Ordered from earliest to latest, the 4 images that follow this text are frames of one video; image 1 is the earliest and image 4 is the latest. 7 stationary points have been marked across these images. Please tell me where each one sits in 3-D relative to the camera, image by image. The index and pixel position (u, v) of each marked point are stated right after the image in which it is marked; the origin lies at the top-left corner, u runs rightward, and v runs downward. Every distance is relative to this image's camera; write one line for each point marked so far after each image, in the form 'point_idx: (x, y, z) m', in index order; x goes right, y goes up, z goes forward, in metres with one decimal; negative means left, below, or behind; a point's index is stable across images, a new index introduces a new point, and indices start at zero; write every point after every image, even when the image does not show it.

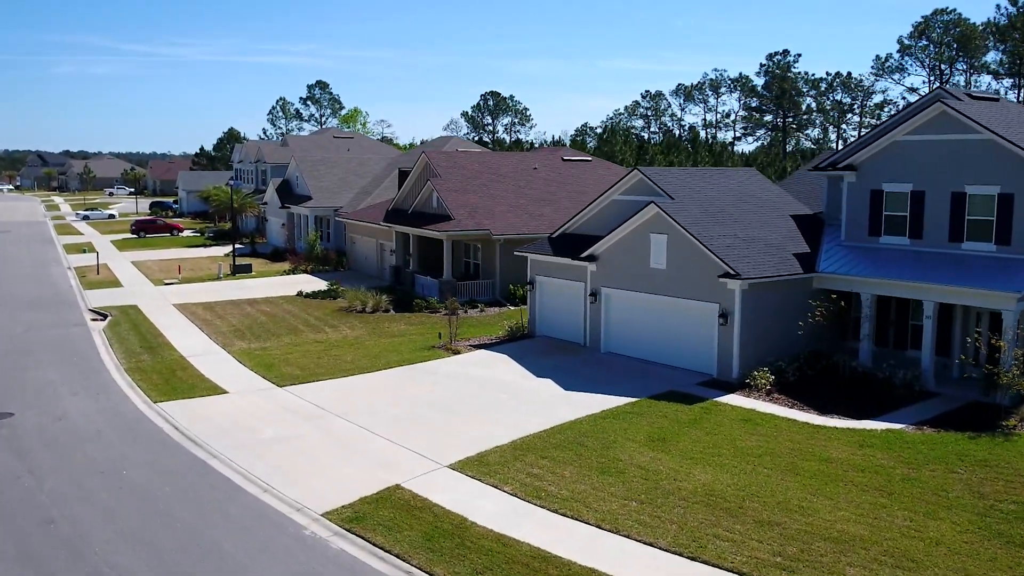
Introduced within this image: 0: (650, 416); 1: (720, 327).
0: (+2.5, -2.4, +17.3) m
1: (+4.3, -0.8, +19.5) m
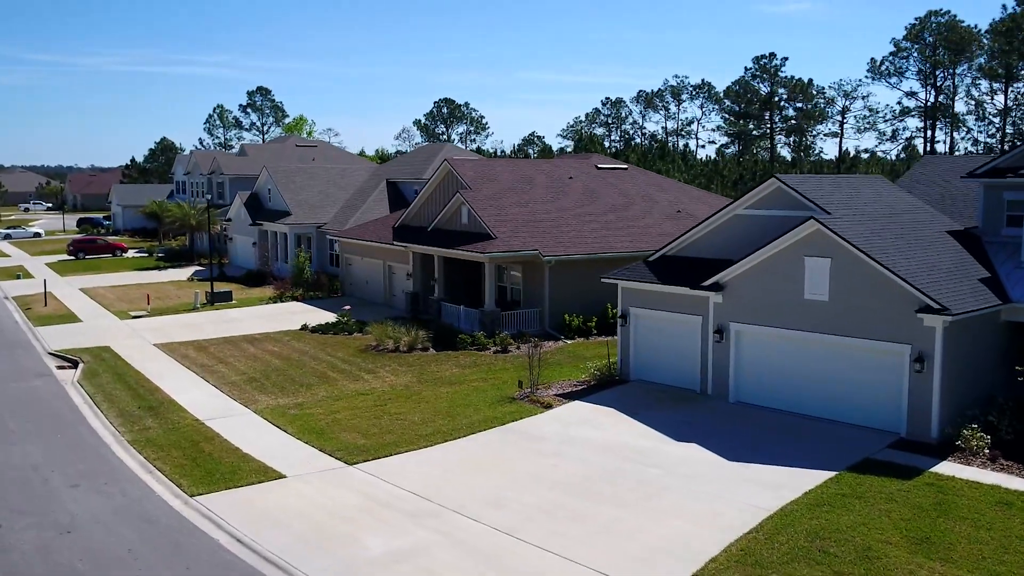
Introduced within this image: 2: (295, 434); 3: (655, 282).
0: (+5.1, -3.0, +13.1) m
1: (+6.6, -1.4, +15.6) m
2: (-4.0, -2.7, +17.2) m
3: (+2.9, +0.1, +19.4) m
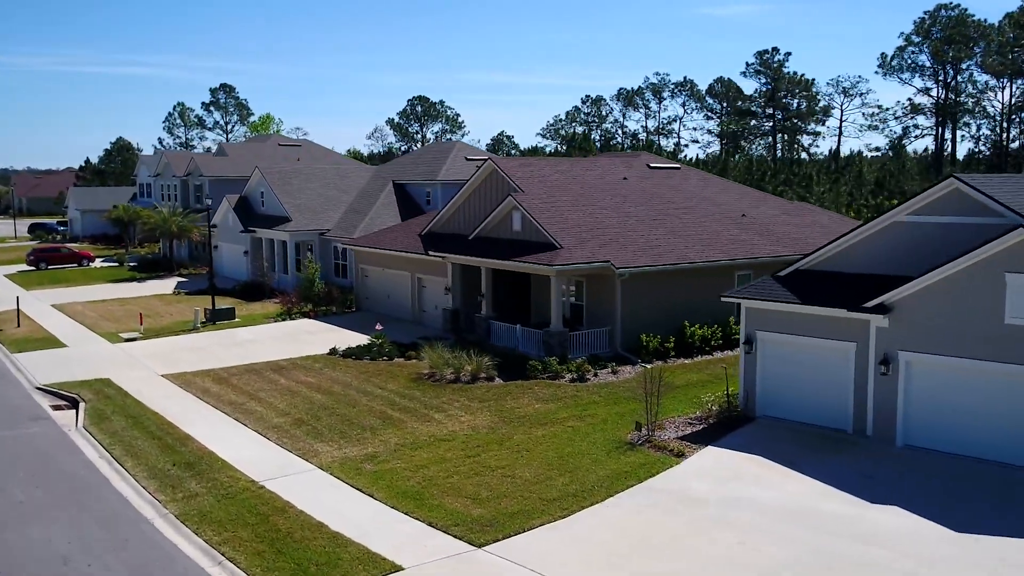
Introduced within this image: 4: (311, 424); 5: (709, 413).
0: (+7.4, -3.3, +10.2) m
1: (+8.8, -1.7, +12.7) m
2: (-1.9, -3.1, +13.8) m
3: (+4.9, -0.2, +16.3) m
4: (-3.8, -2.5, +17.6) m
5: (+3.6, -2.3, +17.5) m
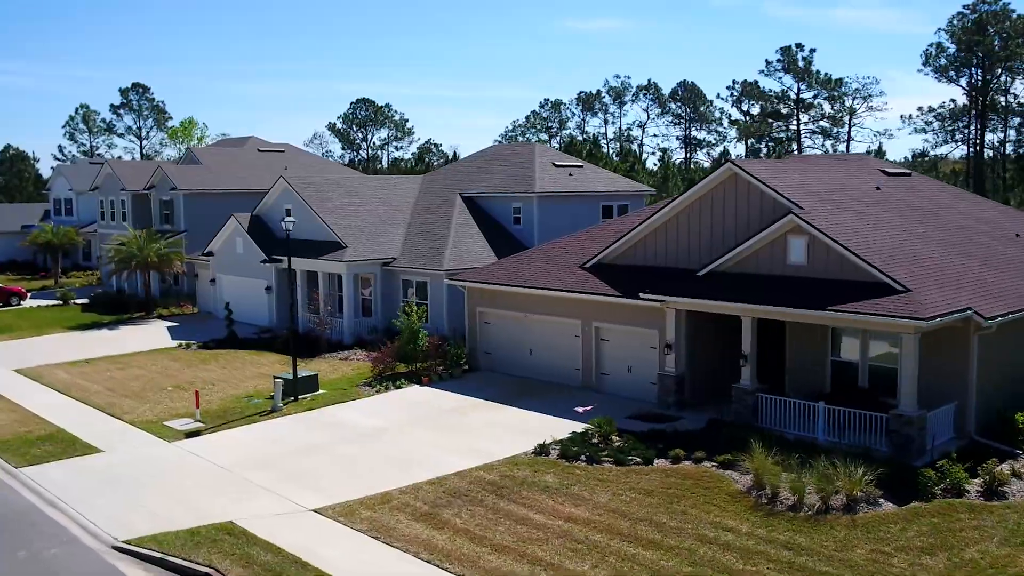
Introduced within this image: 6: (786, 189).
0: (+14.3, -4.0, +4.0) m
1: (+15.3, -2.4, +6.7) m
2: (+4.6, -4.0, +6.3) m
3: (+10.9, -1.1, +9.8) m
4: (+2.2, -3.6, +9.9) m
5: (+9.5, -3.2, +10.8) m
6: (+5.1, +1.8, +17.5) m
